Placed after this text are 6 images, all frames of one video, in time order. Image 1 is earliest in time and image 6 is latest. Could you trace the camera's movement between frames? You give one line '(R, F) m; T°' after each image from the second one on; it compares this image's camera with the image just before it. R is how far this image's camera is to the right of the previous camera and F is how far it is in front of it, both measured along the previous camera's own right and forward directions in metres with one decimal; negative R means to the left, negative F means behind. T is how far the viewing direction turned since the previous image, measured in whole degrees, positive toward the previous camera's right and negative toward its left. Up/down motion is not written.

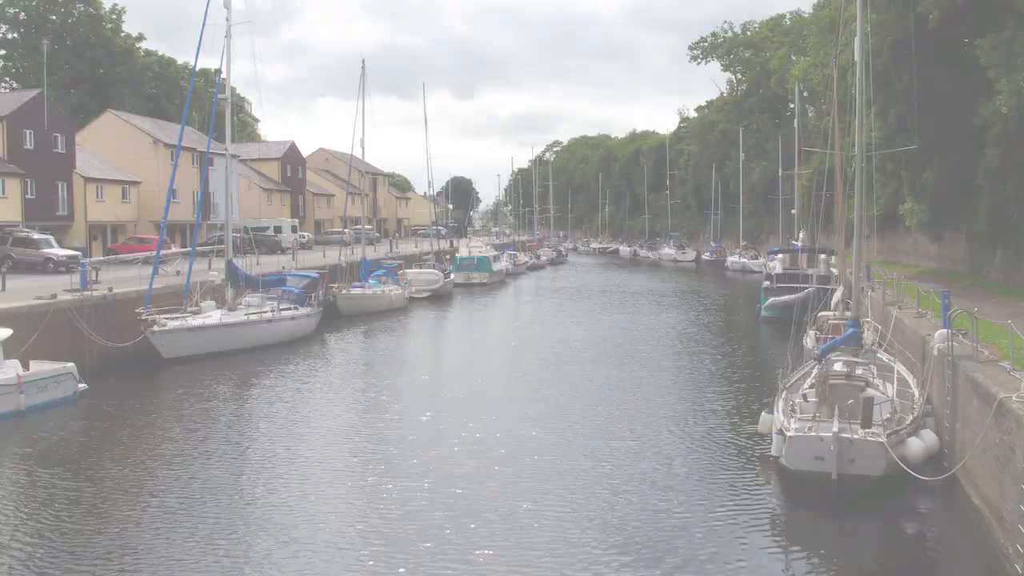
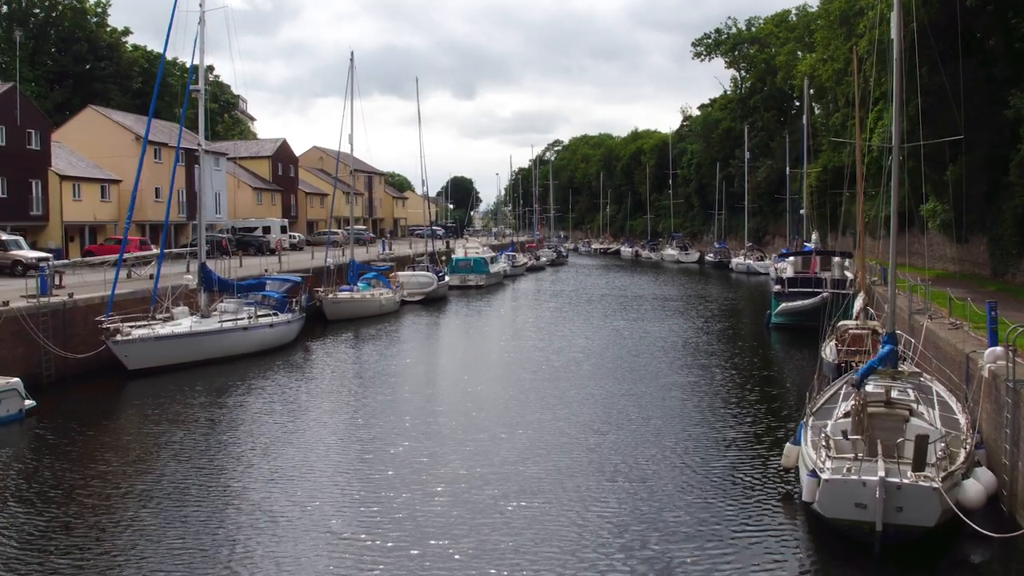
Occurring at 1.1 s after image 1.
(+0.2, +2.1) m; 0°
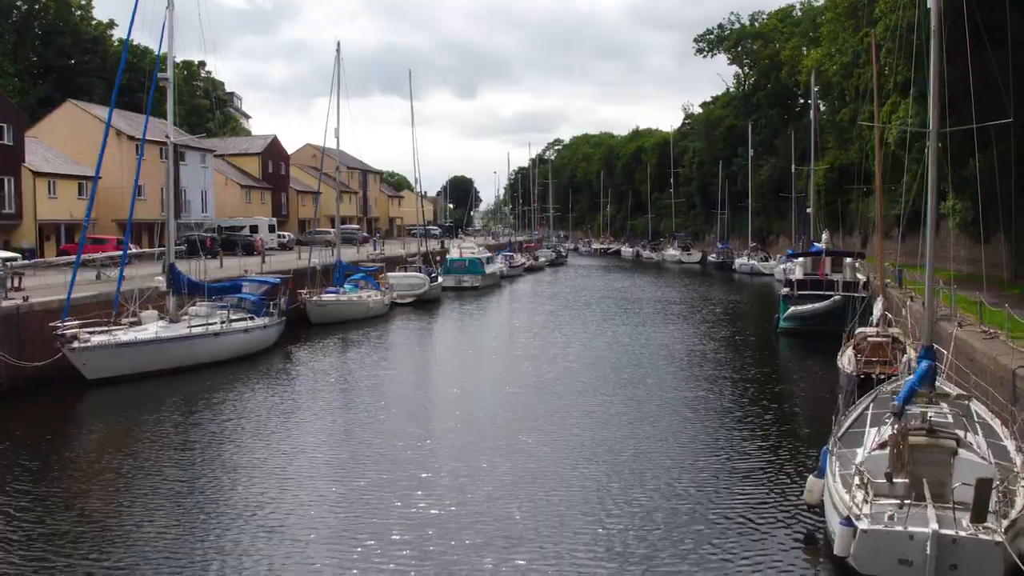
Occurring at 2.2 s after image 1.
(+0.3, +1.9) m; 0°
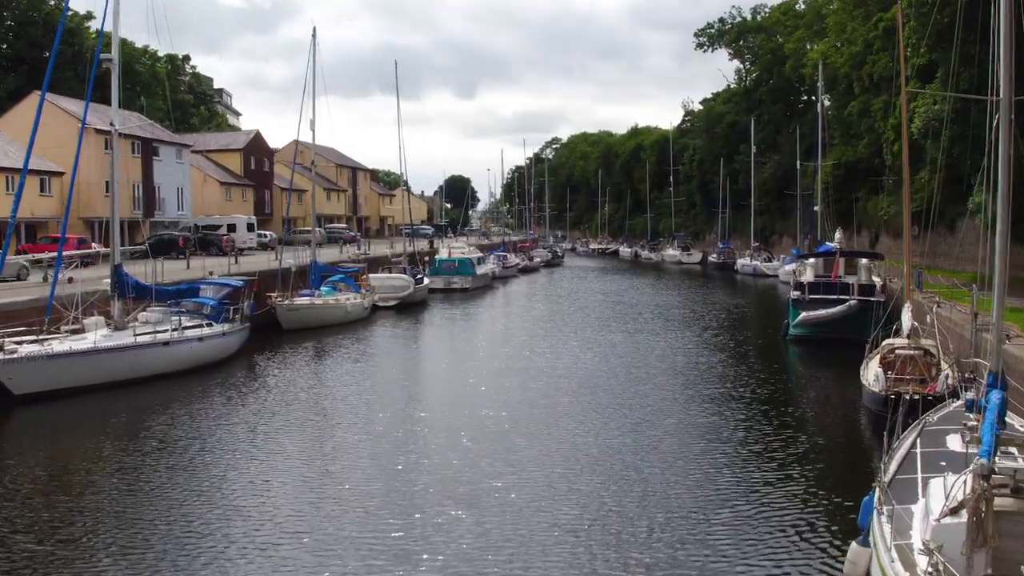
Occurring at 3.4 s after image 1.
(+0.4, +2.6) m; 0°
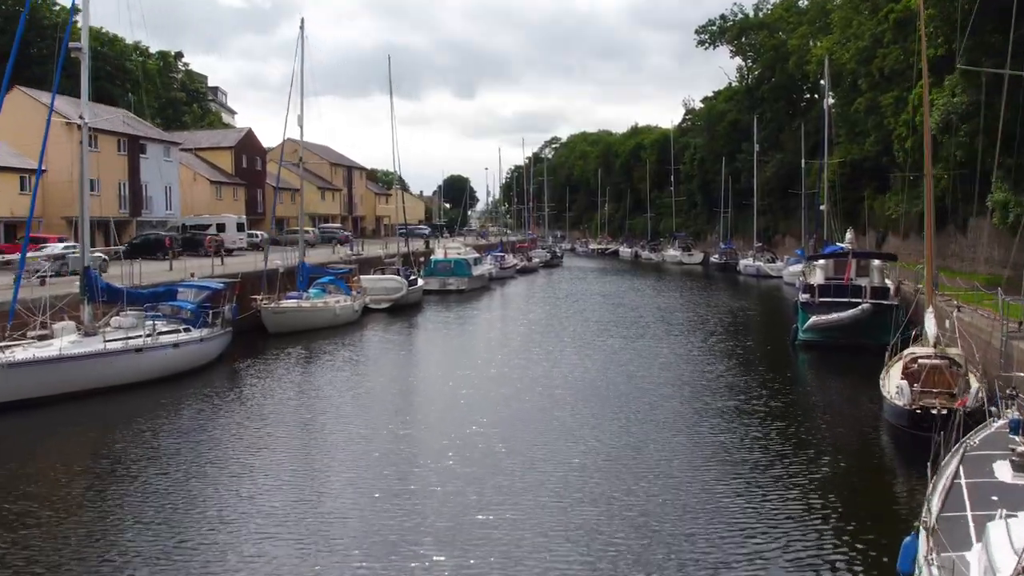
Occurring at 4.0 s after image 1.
(+0.1, +1.4) m; 0°
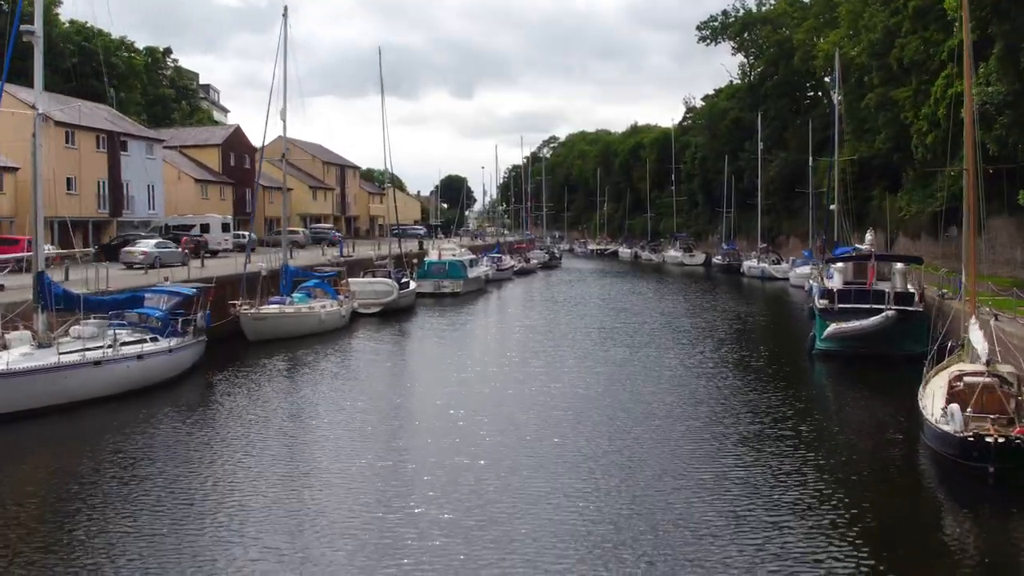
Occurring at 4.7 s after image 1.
(+0.1, +2.0) m; 0°
